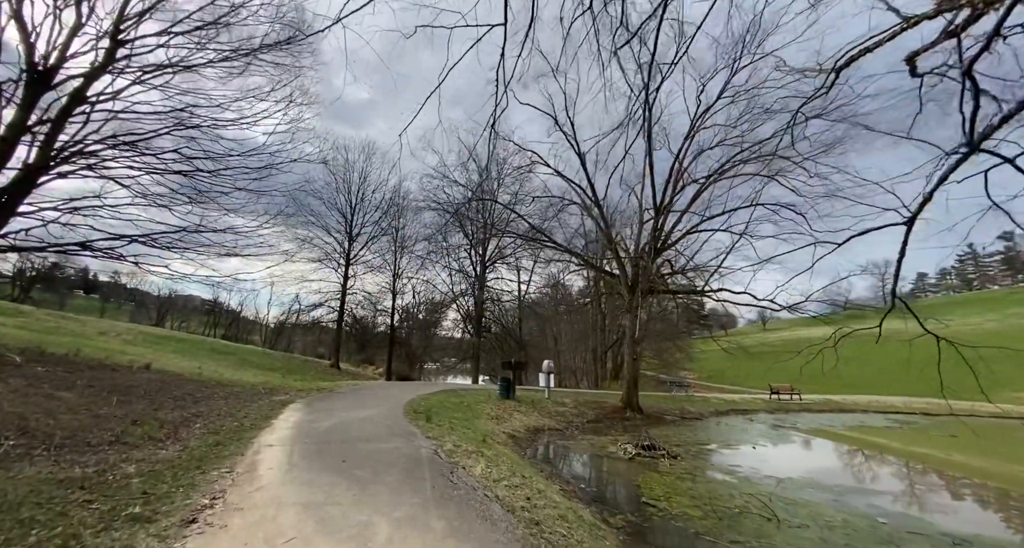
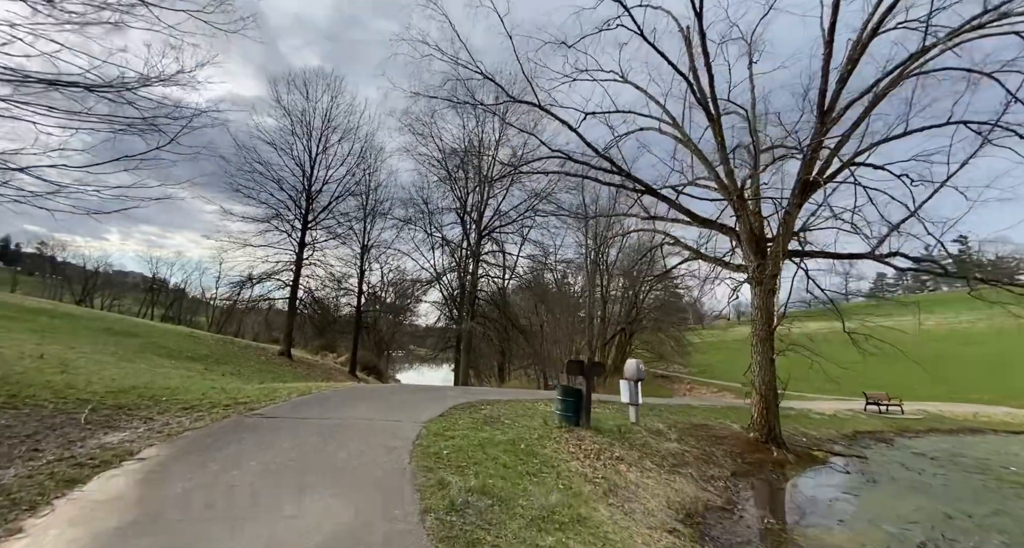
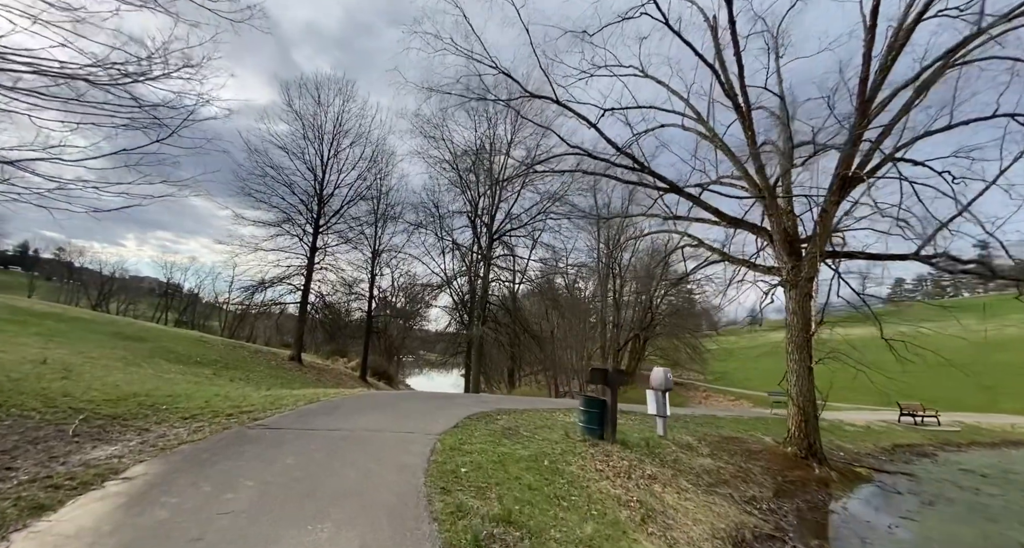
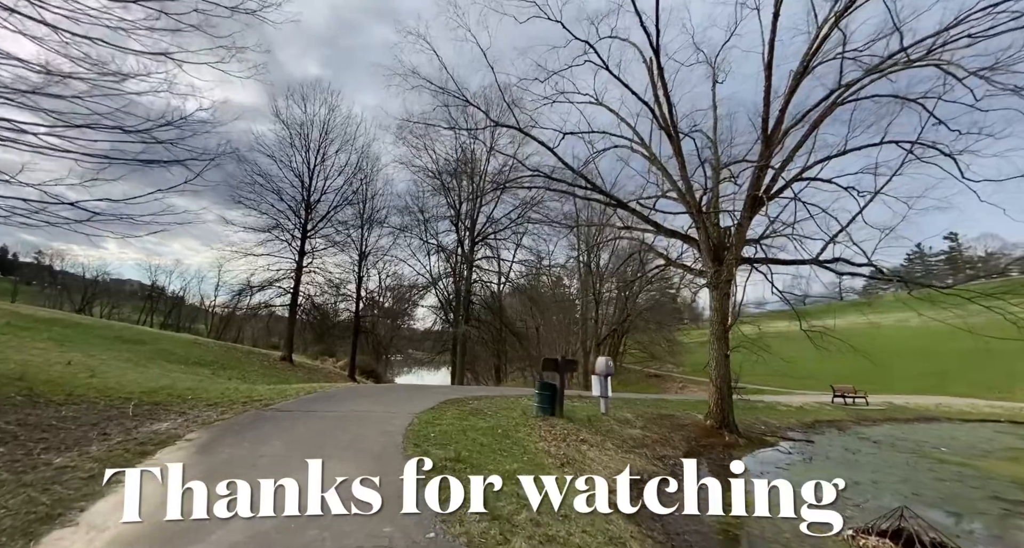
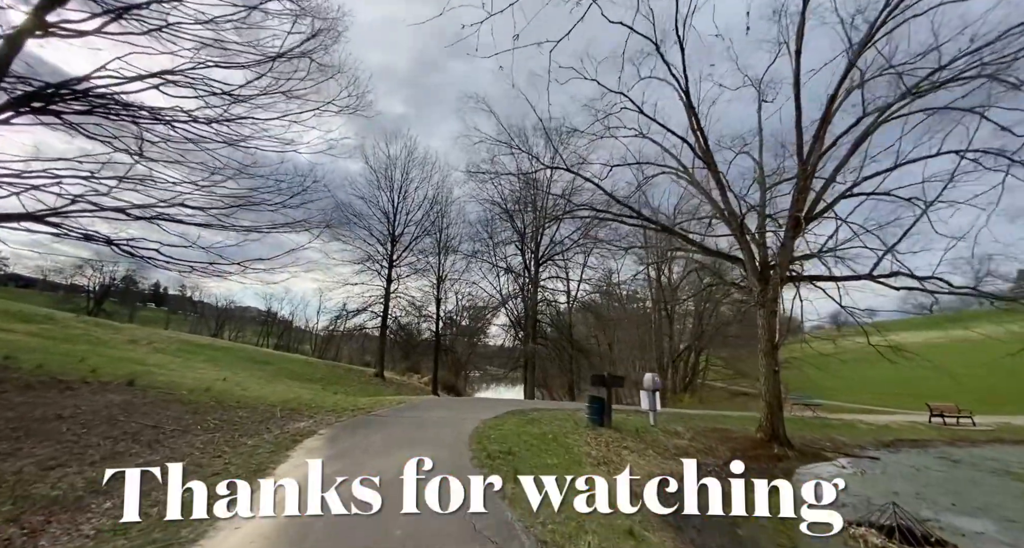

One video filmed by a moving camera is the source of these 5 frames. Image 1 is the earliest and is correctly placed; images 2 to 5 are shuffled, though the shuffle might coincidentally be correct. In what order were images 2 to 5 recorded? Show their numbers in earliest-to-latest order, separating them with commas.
5, 4, 2, 3
